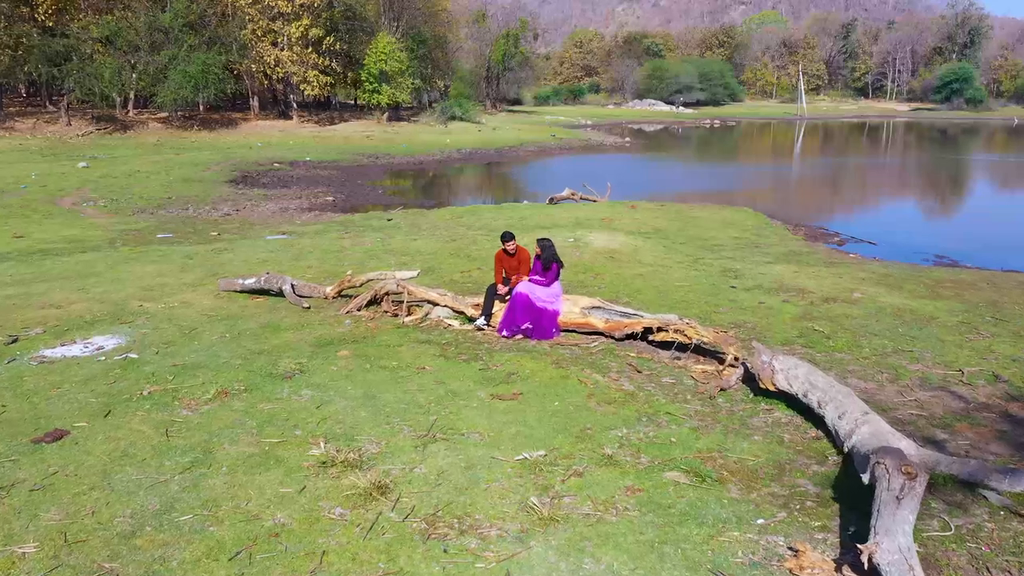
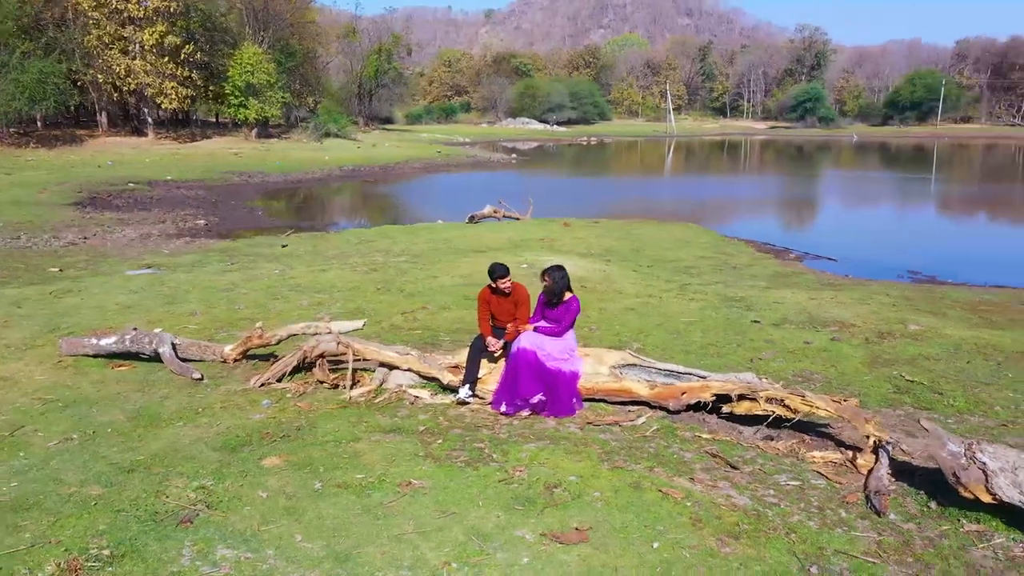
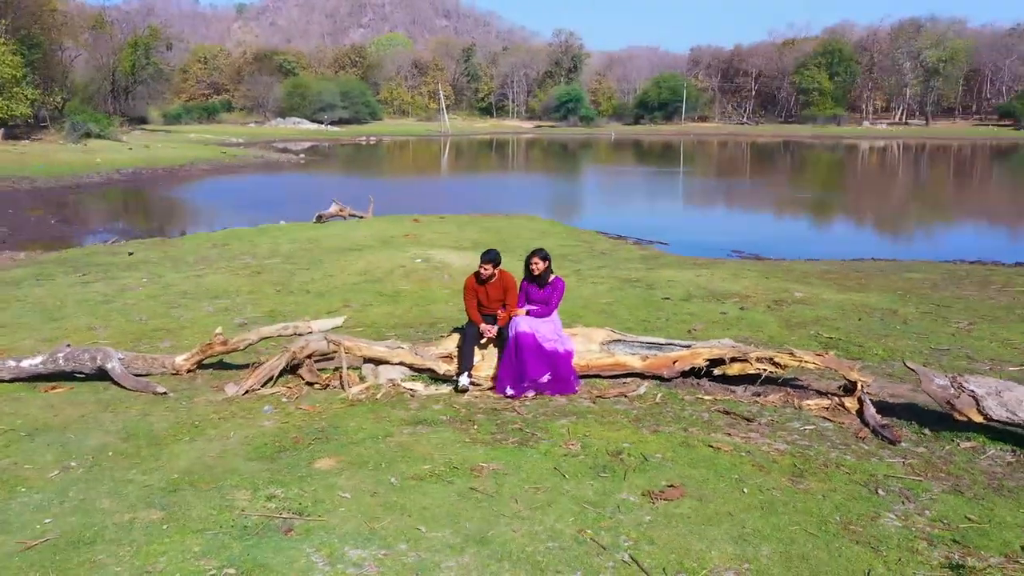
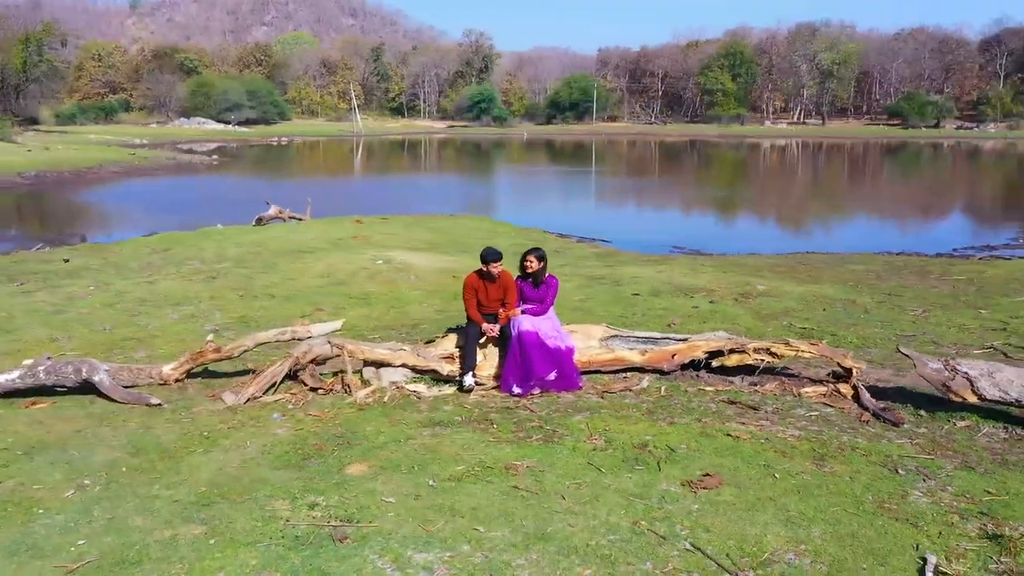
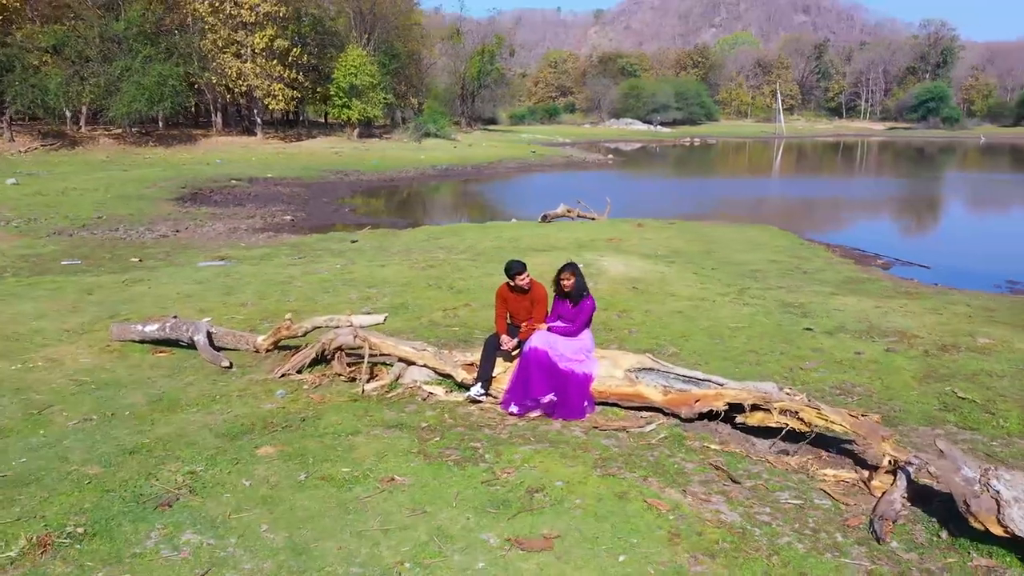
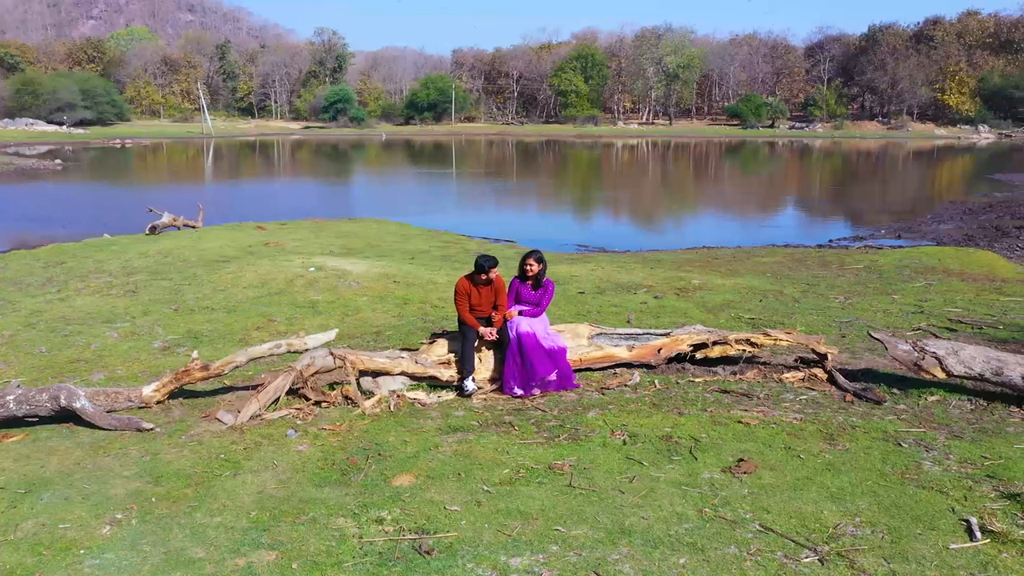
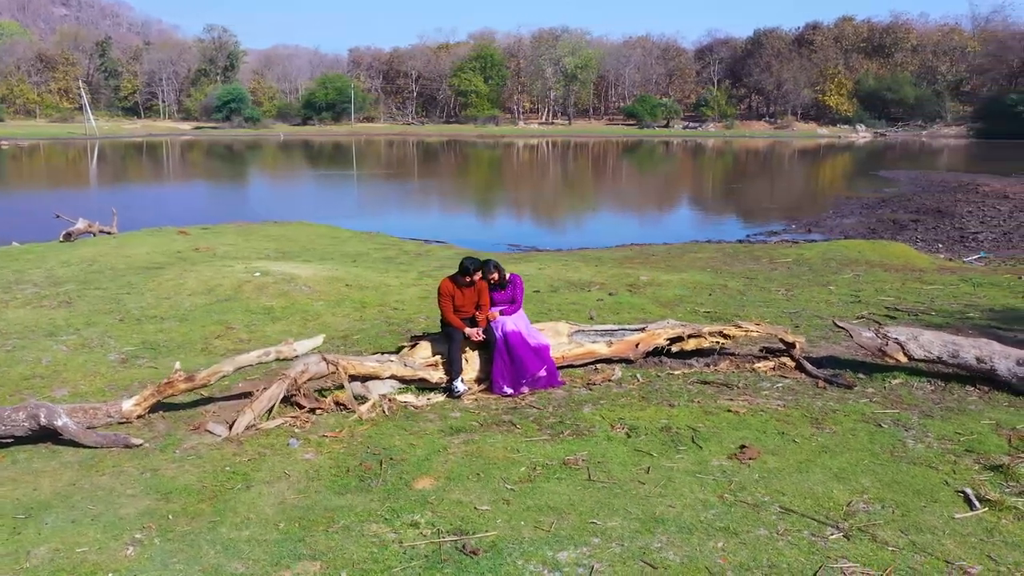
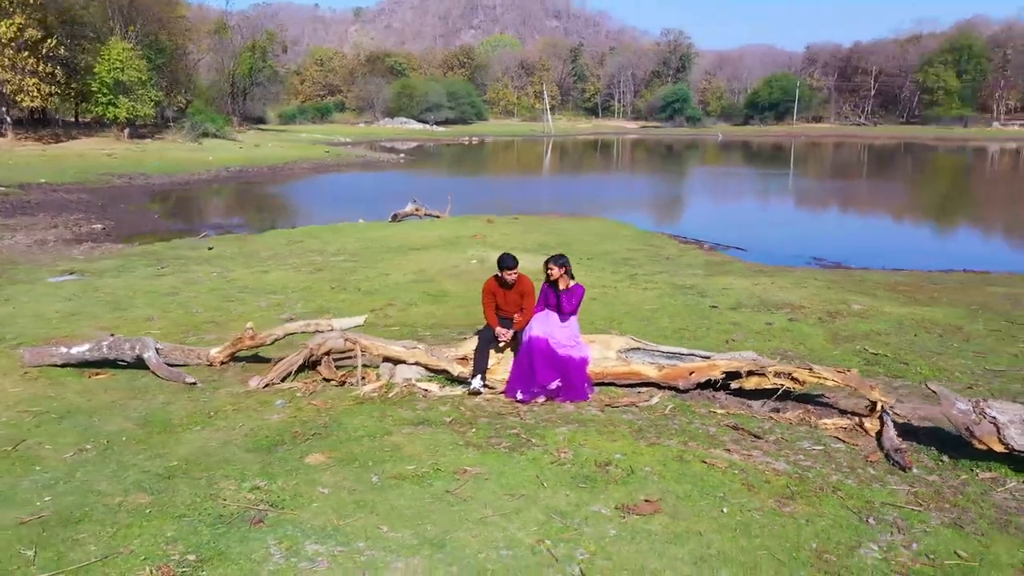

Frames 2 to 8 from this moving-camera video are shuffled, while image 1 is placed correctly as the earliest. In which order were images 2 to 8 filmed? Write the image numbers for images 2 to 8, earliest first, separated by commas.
5, 2, 8, 3, 4, 6, 7
